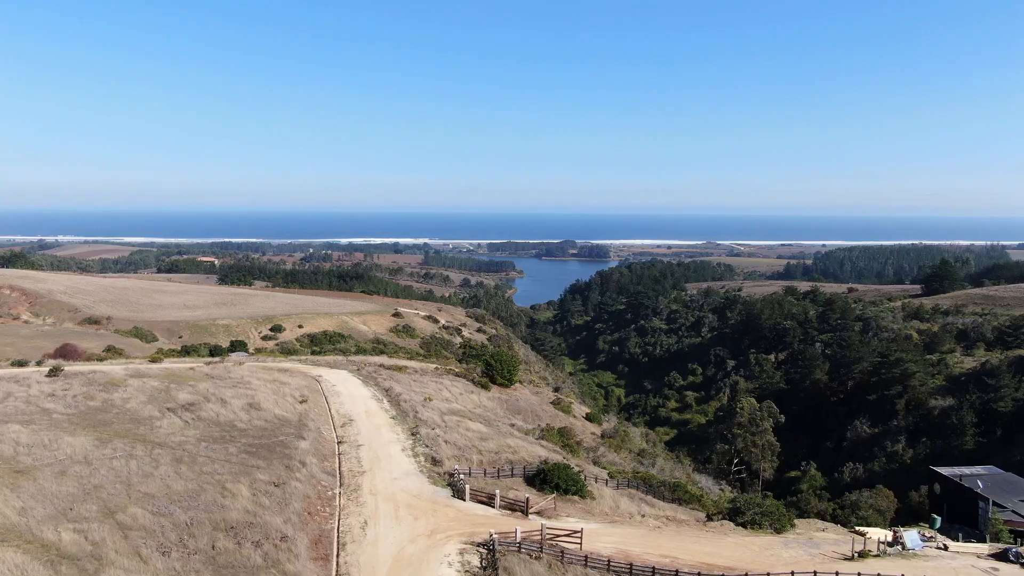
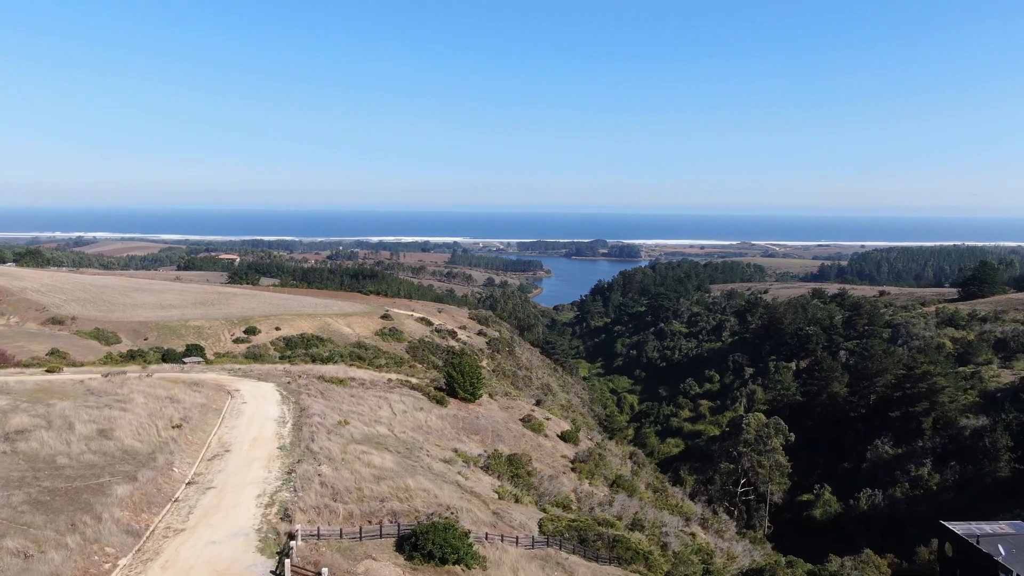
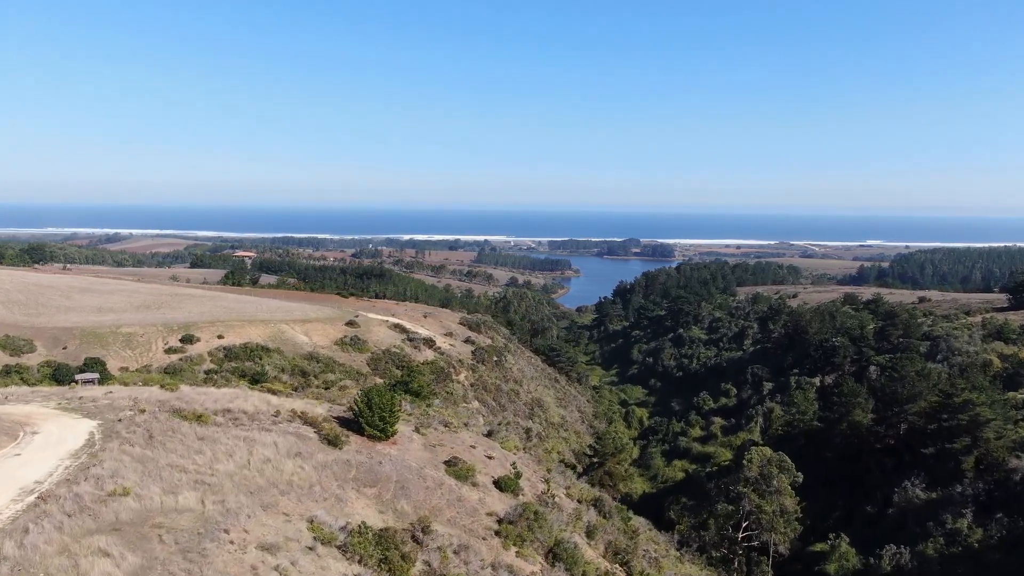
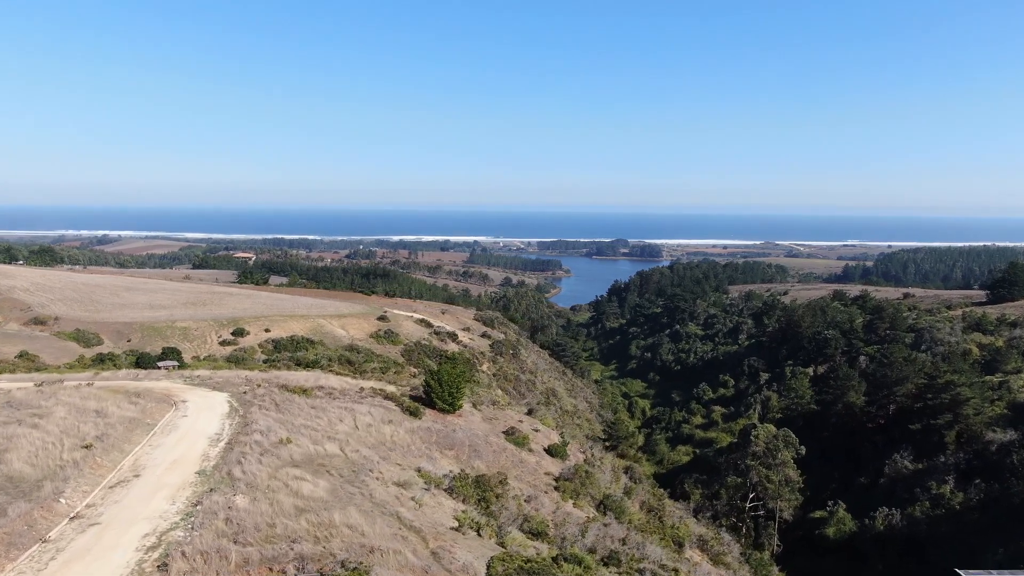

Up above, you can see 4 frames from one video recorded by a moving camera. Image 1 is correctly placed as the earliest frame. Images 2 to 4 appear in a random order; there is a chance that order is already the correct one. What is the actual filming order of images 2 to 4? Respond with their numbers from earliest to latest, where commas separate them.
2, 4, 3
